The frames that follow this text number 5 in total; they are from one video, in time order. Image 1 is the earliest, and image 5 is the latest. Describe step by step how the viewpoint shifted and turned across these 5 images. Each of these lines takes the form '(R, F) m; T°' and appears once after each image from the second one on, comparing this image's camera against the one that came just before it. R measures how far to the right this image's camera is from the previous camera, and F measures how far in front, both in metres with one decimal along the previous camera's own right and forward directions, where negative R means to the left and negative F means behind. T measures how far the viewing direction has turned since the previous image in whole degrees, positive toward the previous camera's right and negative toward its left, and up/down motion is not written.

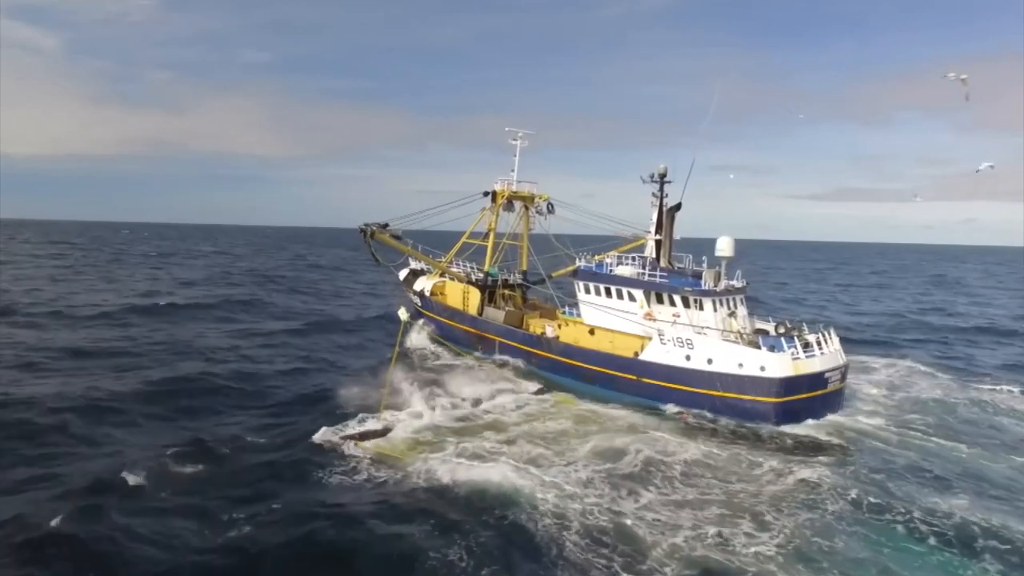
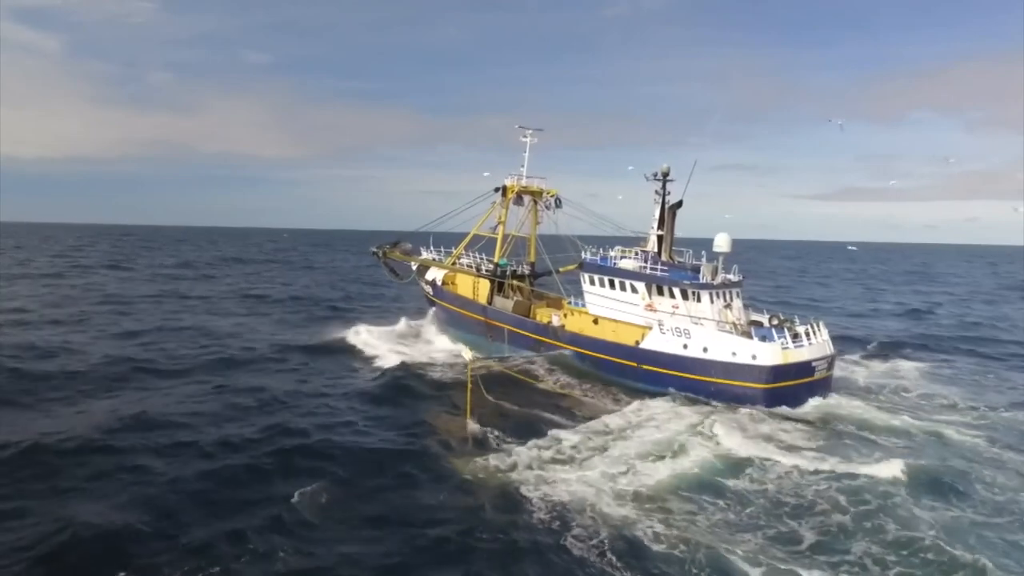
(-0.5, -1.8) m; 0°
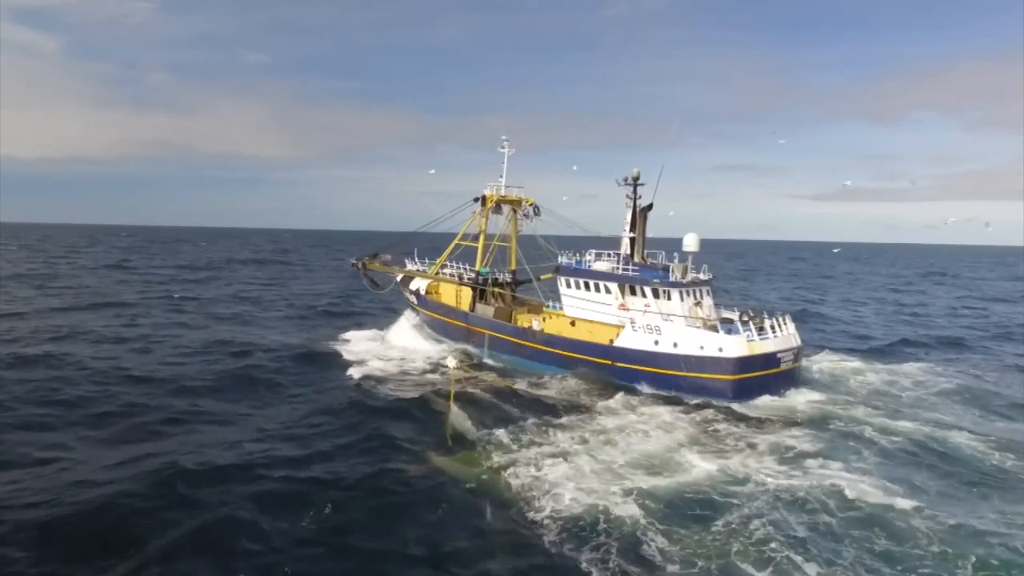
(+1.0, -0.8) m; 0°
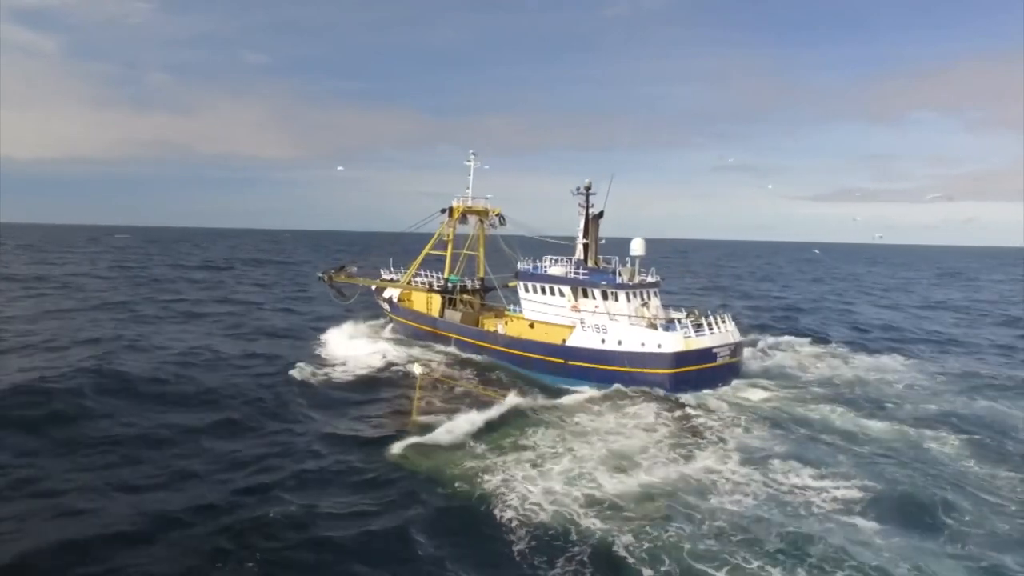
(+1.9, -1.9) m; 0°
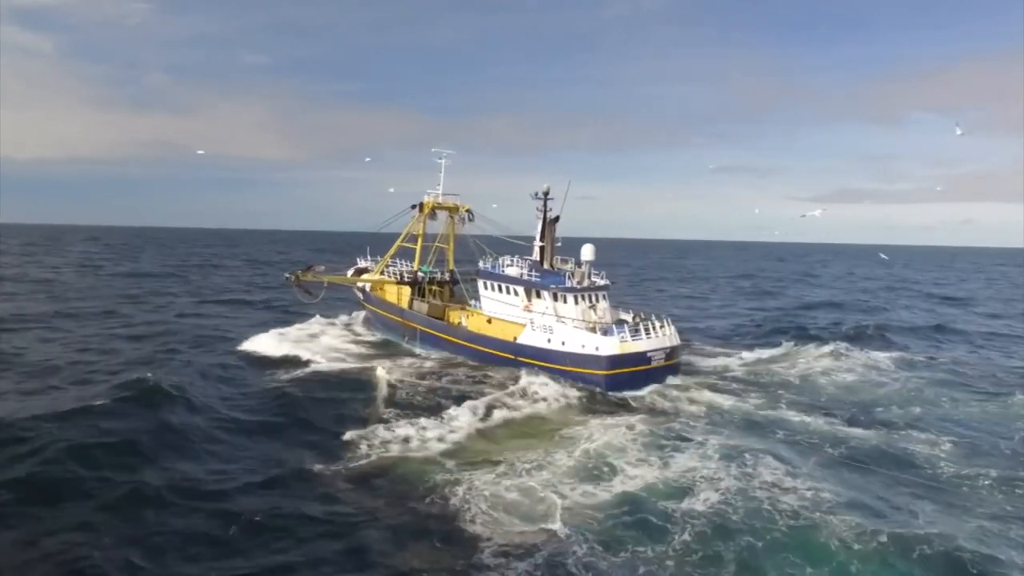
(+2.0, -1.1) m; 0°
